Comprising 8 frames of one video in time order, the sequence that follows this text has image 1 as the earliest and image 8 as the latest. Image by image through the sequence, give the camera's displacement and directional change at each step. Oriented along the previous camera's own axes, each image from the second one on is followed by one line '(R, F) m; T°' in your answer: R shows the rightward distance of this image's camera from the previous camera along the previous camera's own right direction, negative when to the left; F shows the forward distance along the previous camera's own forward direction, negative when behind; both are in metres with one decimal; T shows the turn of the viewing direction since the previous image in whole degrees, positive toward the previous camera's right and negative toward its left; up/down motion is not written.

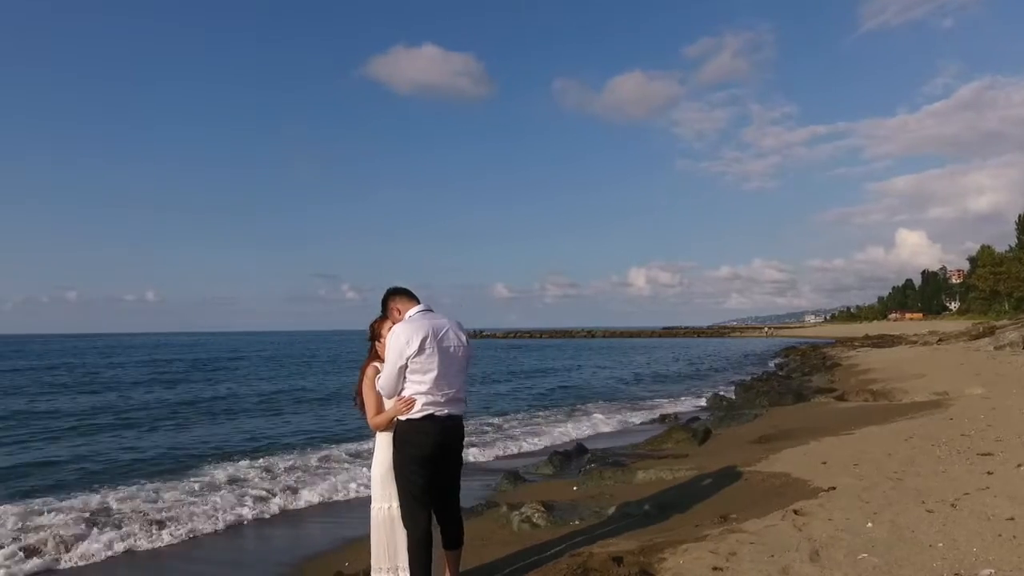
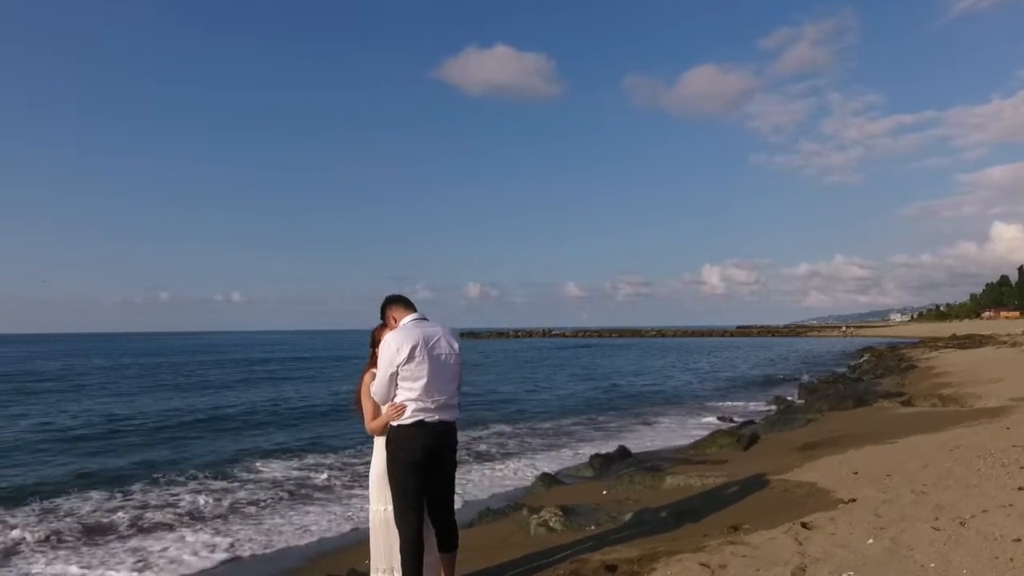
(+0.6, 0.0) m; -6°
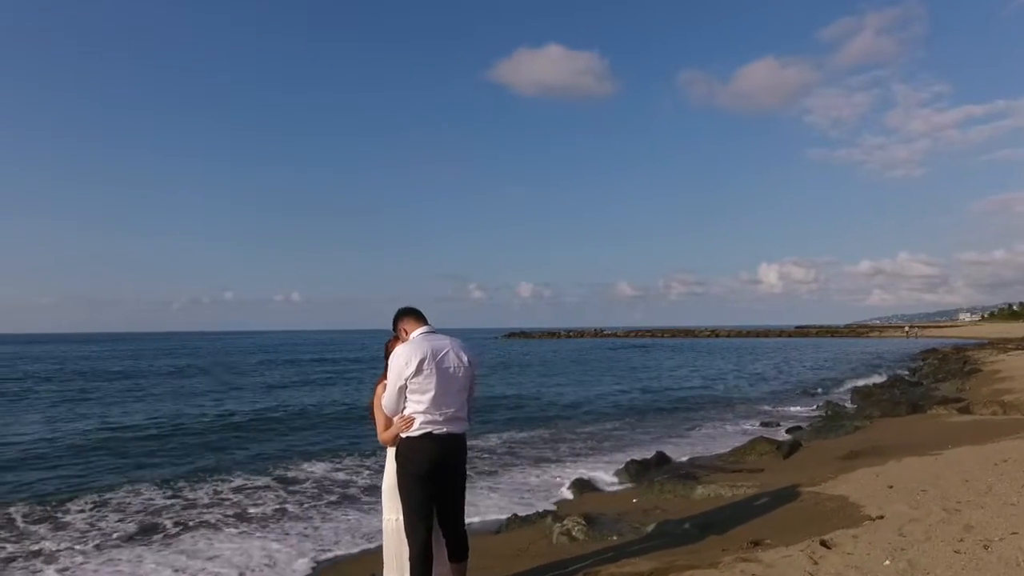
(+0.3, 0.0) m; -4°
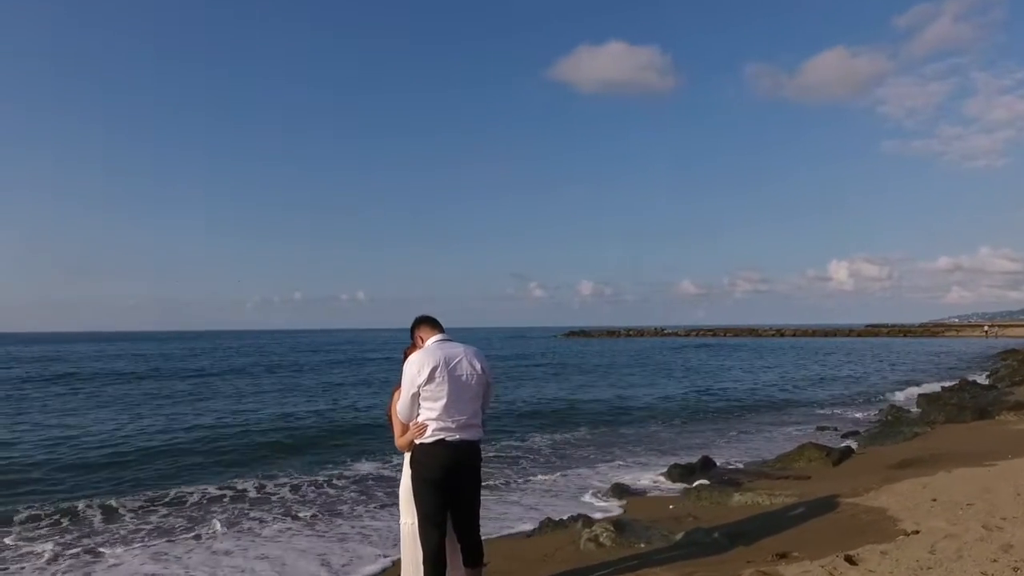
(+0.4, 0.0) m; -5°
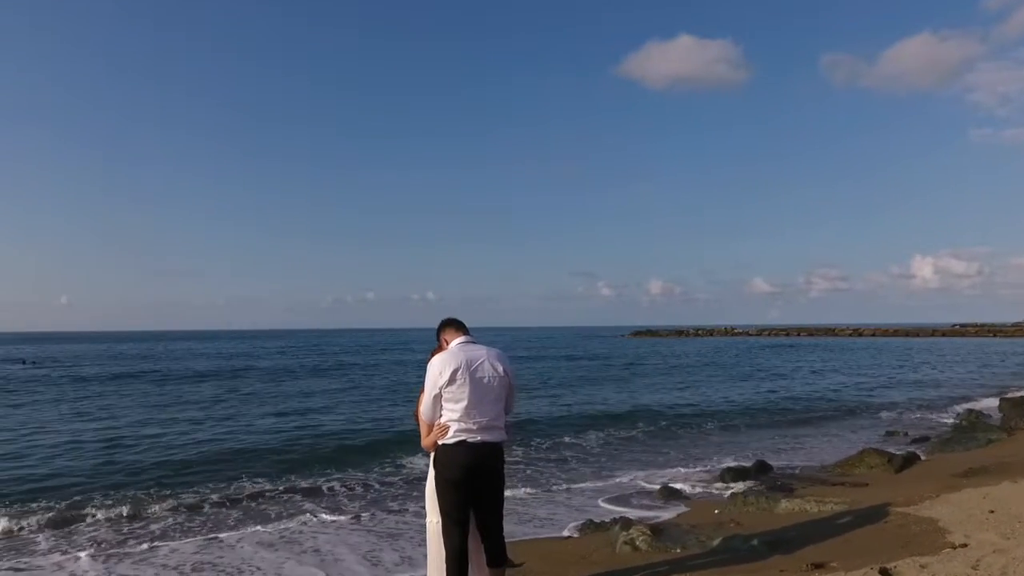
(+0.4, 0.0) m; -5°
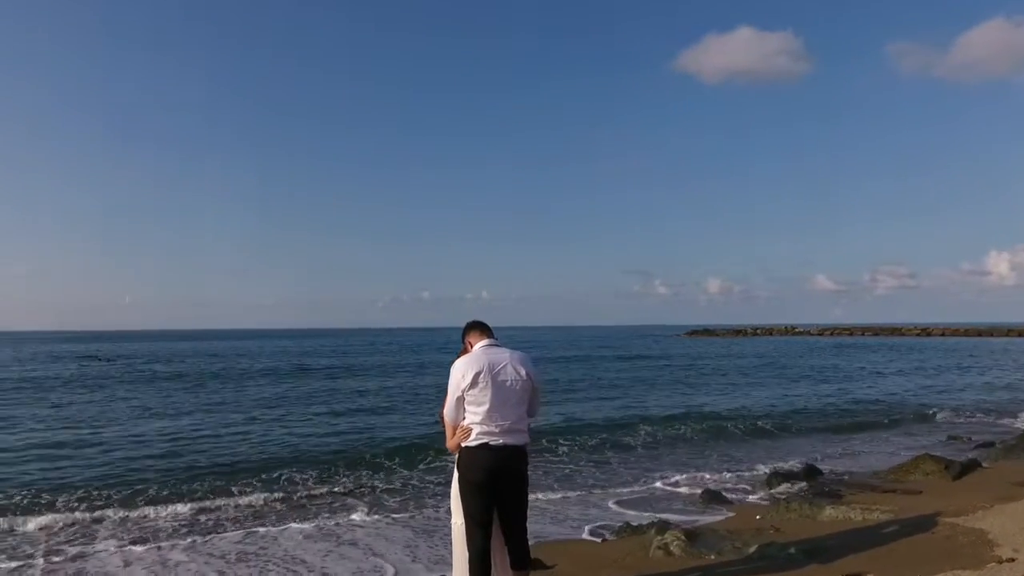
(+0.3, 0.0) m; -4°
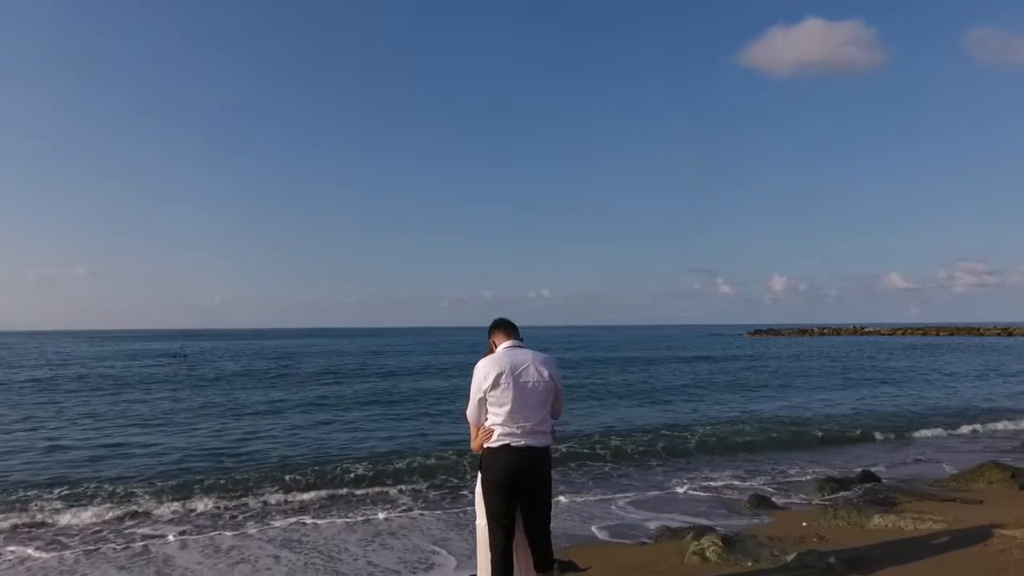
(+0.3, 0.0) m; -5°
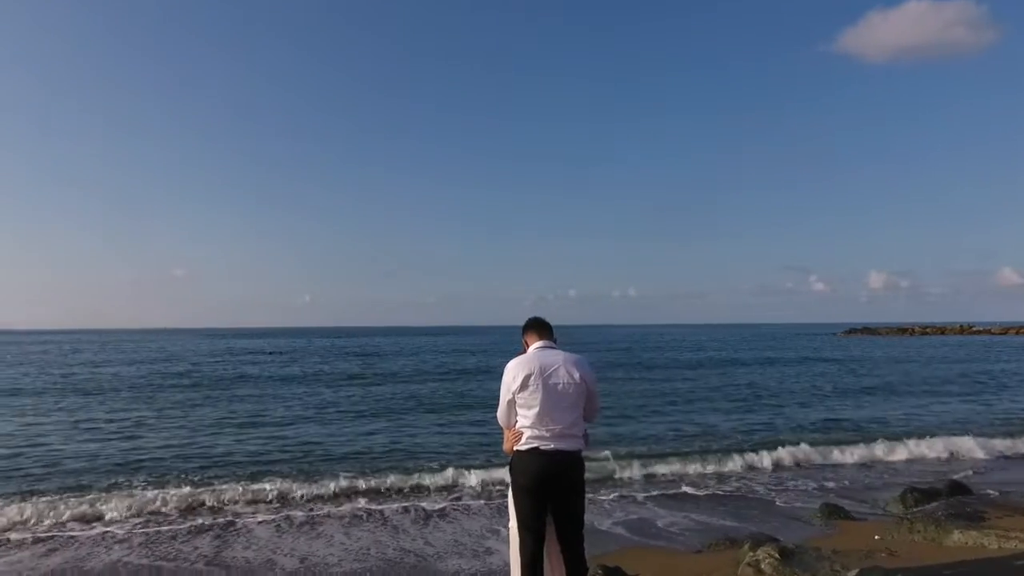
(+0.4, +0.2) m; -7°
